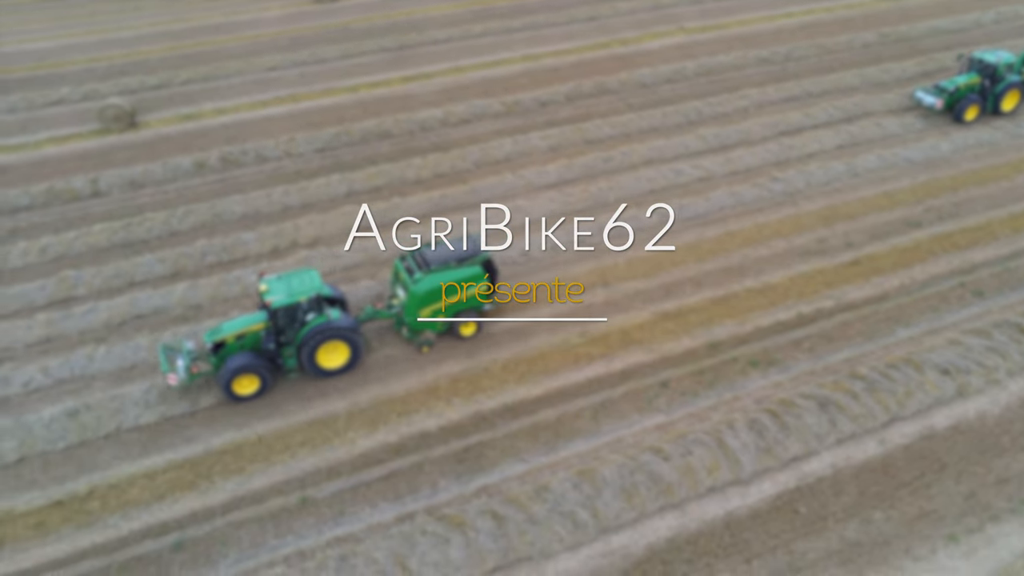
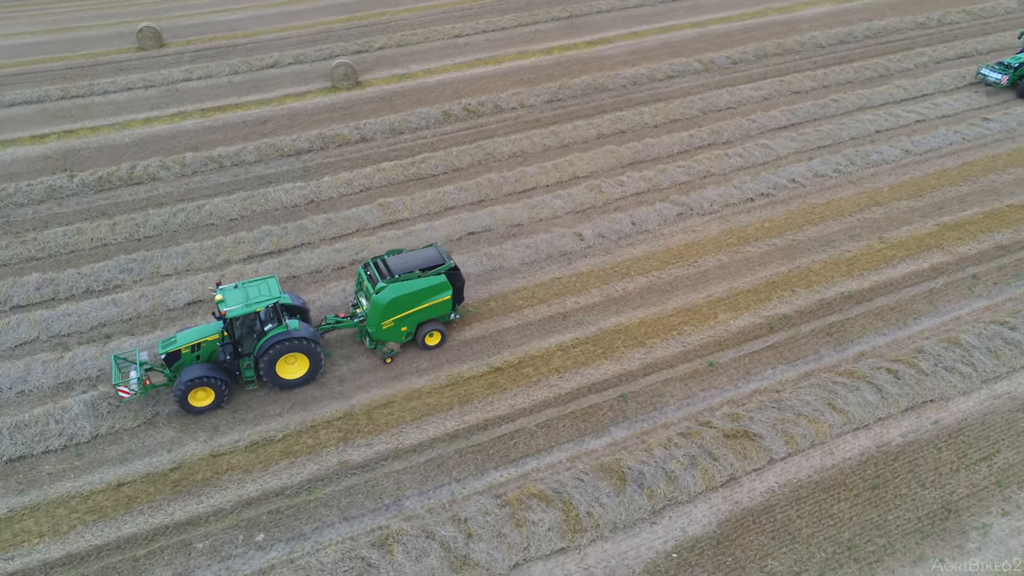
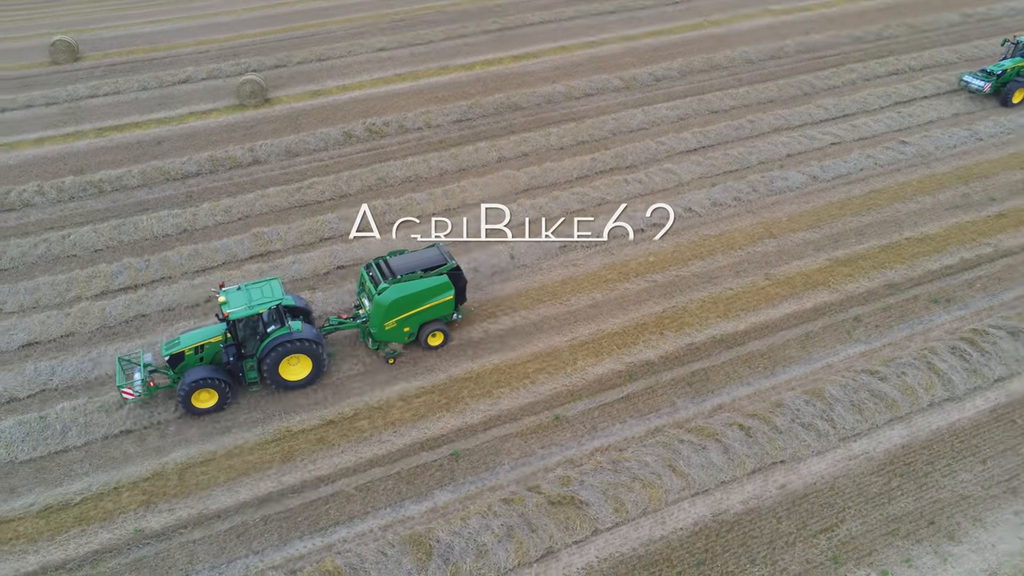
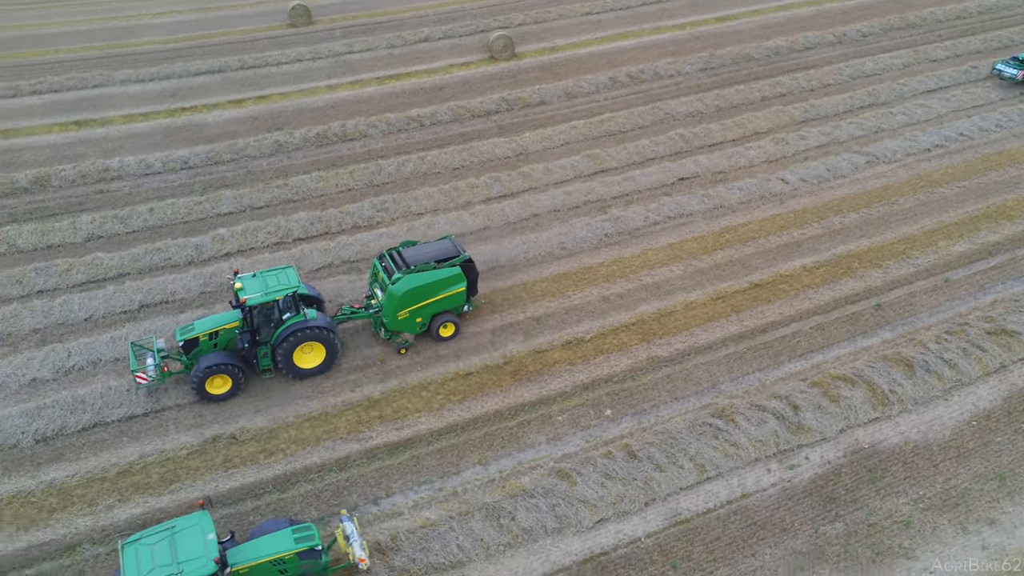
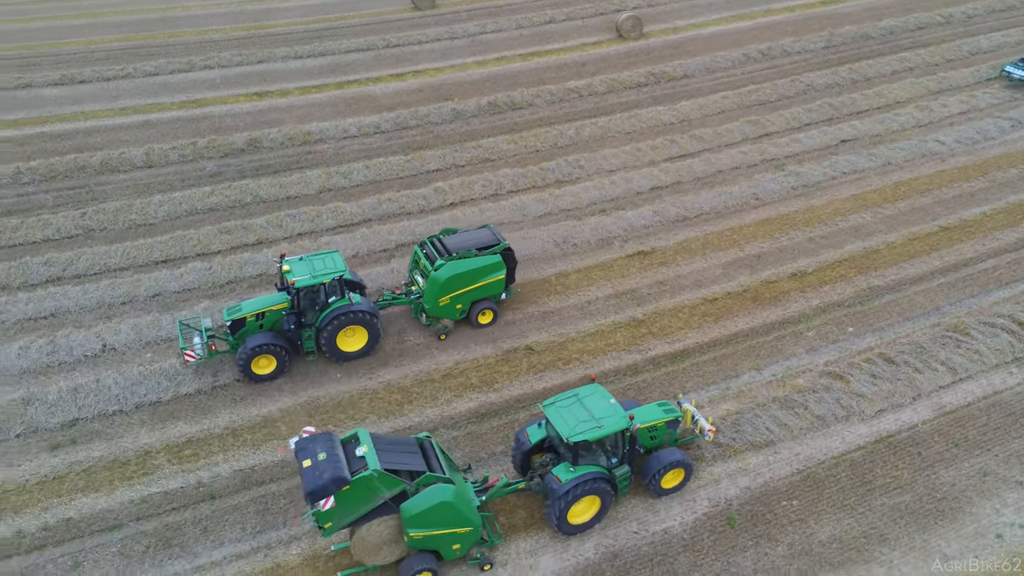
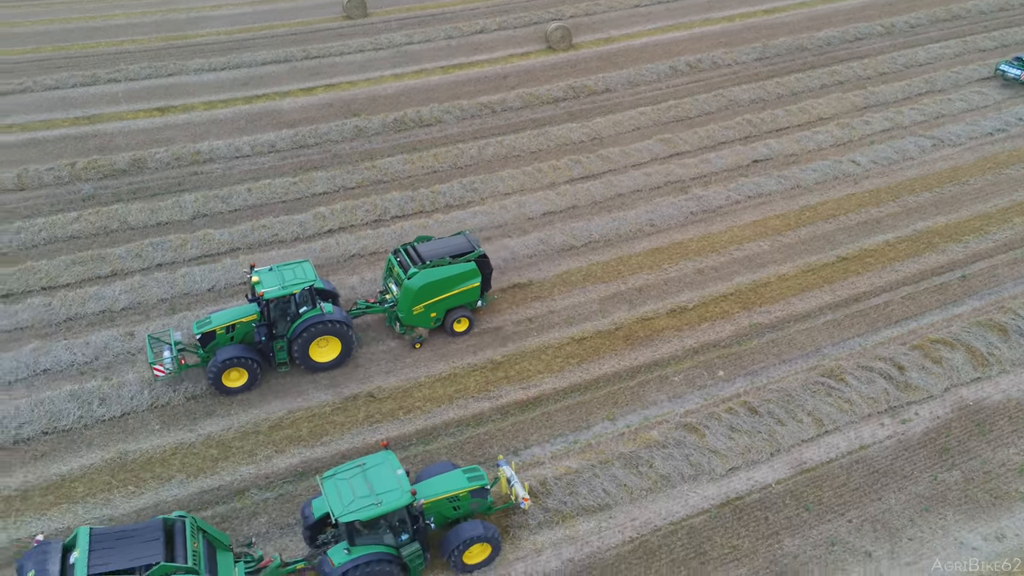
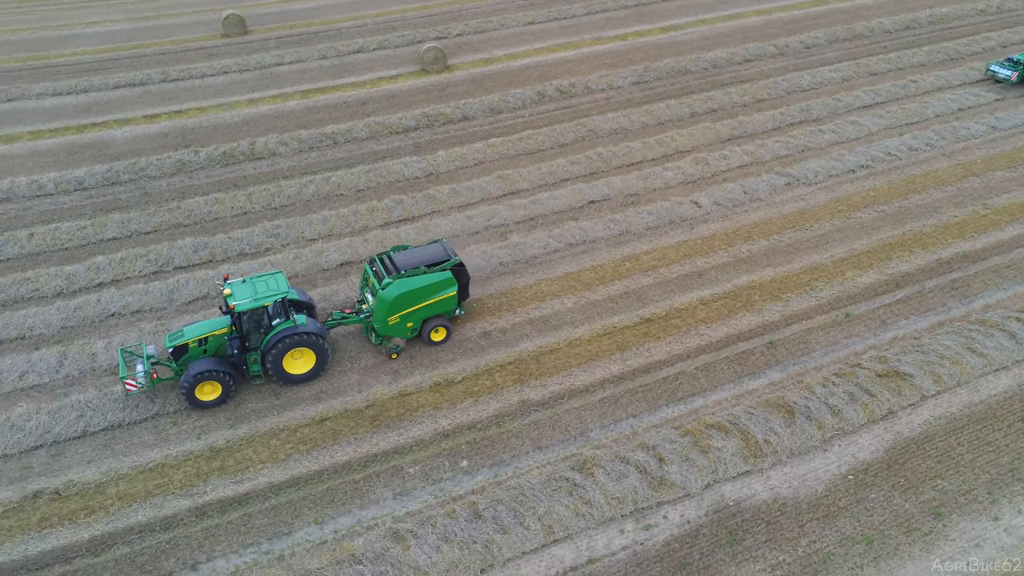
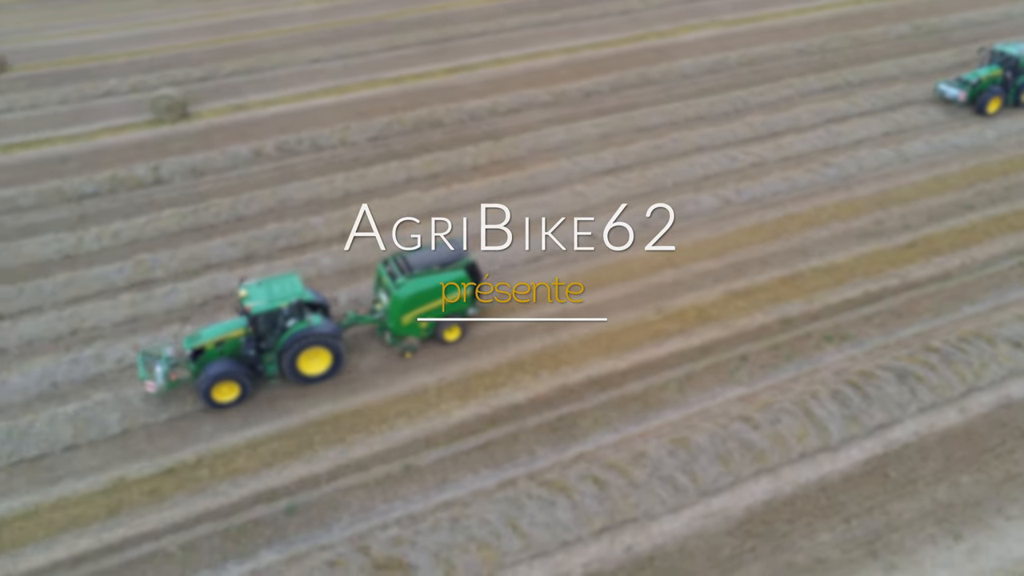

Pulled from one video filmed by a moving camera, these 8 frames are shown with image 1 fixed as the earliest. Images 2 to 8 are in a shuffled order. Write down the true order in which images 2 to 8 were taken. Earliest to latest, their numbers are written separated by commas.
8, 3, 2, 7, 4, 6, 5
